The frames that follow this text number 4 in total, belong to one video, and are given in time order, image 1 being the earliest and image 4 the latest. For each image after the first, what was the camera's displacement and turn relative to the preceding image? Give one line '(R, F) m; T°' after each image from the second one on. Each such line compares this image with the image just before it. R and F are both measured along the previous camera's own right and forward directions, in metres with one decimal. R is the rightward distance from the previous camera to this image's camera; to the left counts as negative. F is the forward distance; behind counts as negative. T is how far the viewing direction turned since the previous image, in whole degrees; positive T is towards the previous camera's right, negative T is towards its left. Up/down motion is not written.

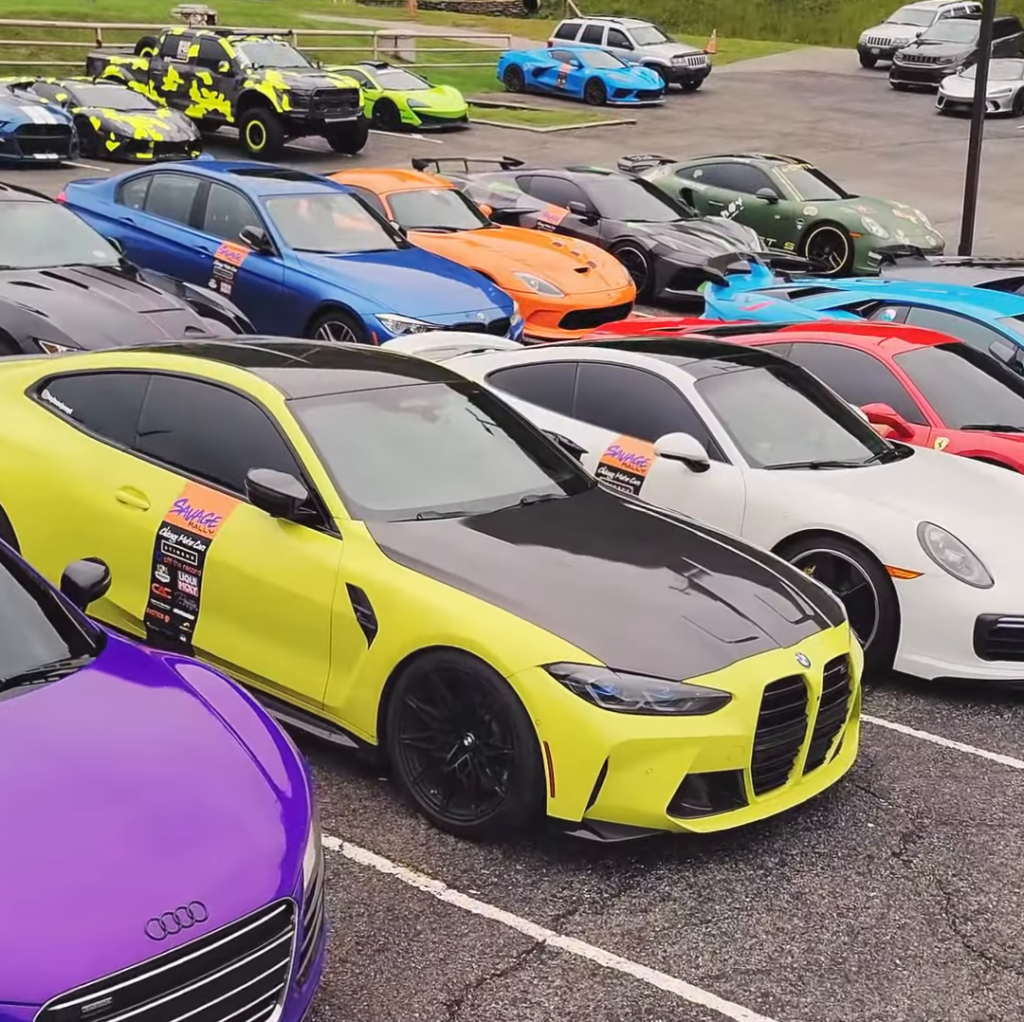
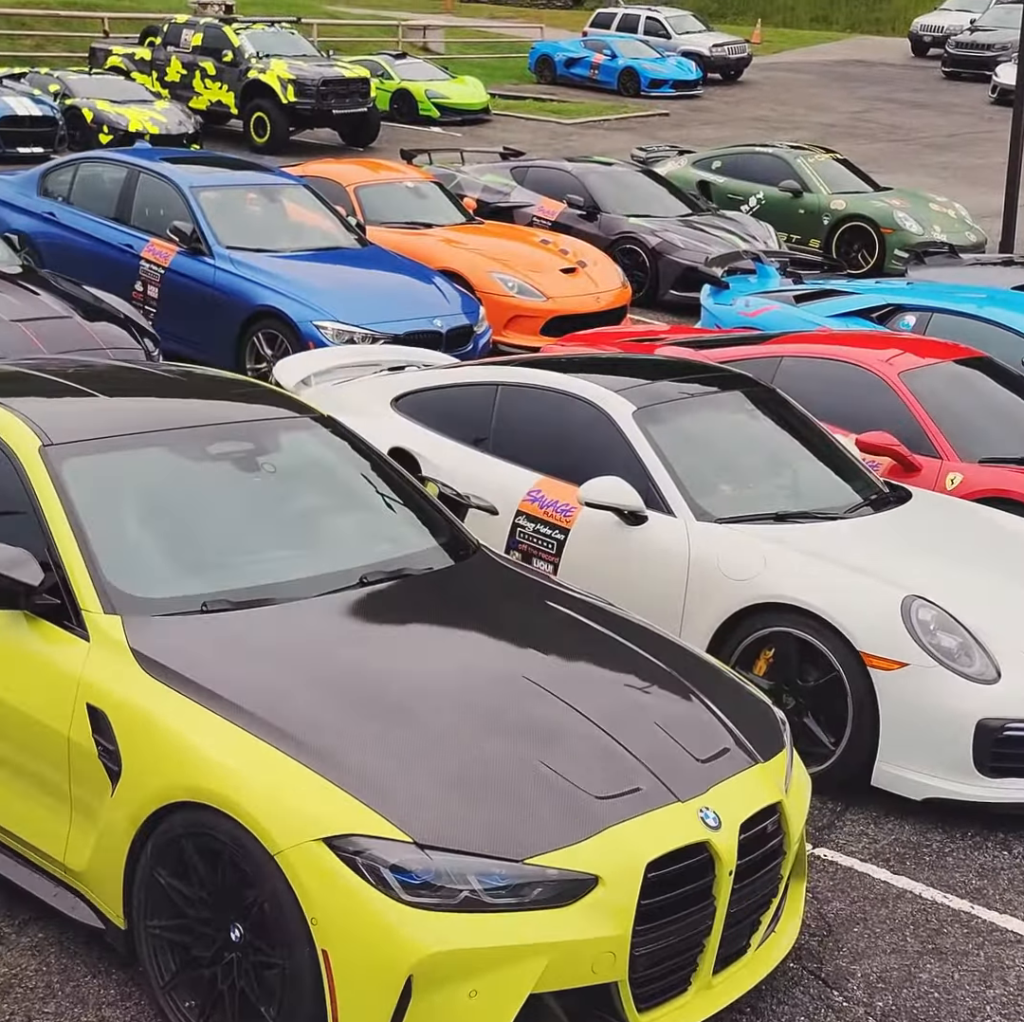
(+0.6, +1.4) m; -2°
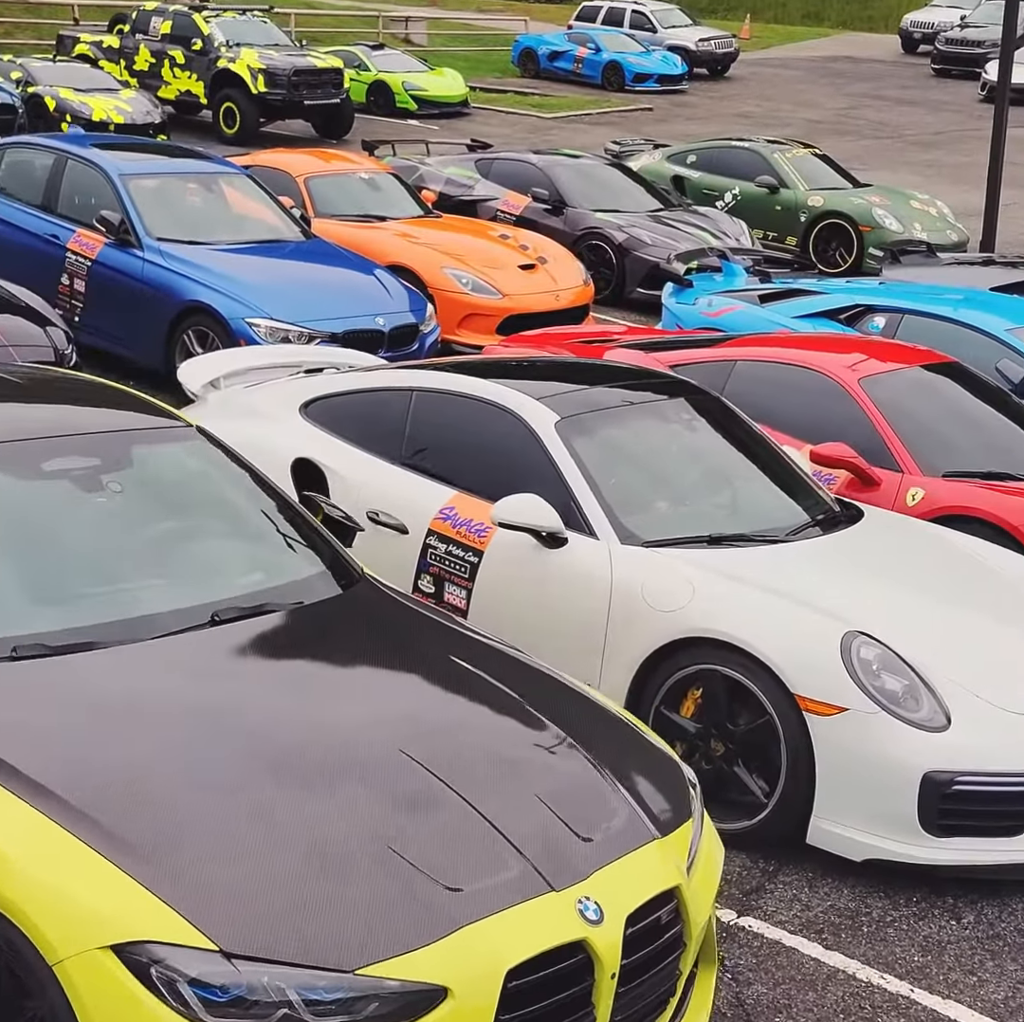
(+0.3, +0.6) m; 0°
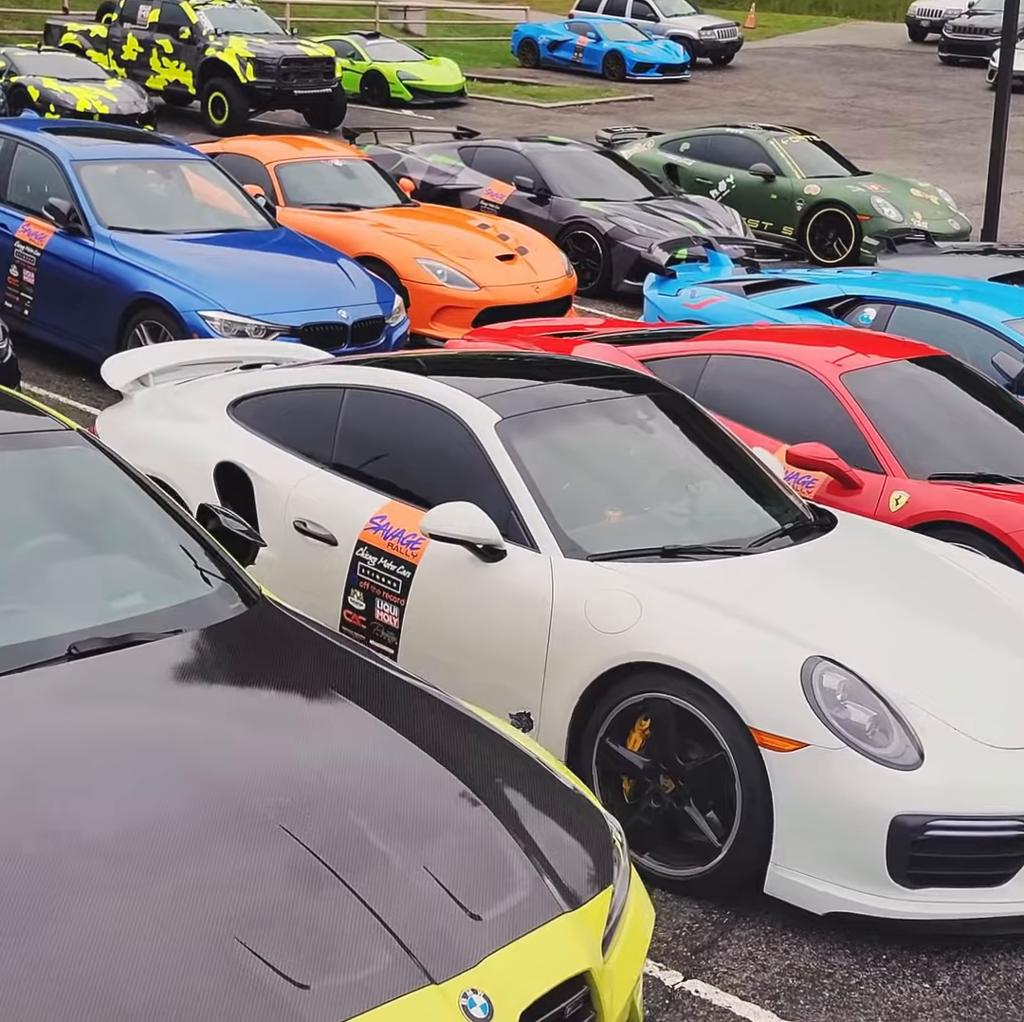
(+0.2, +0.5) m; 0°
